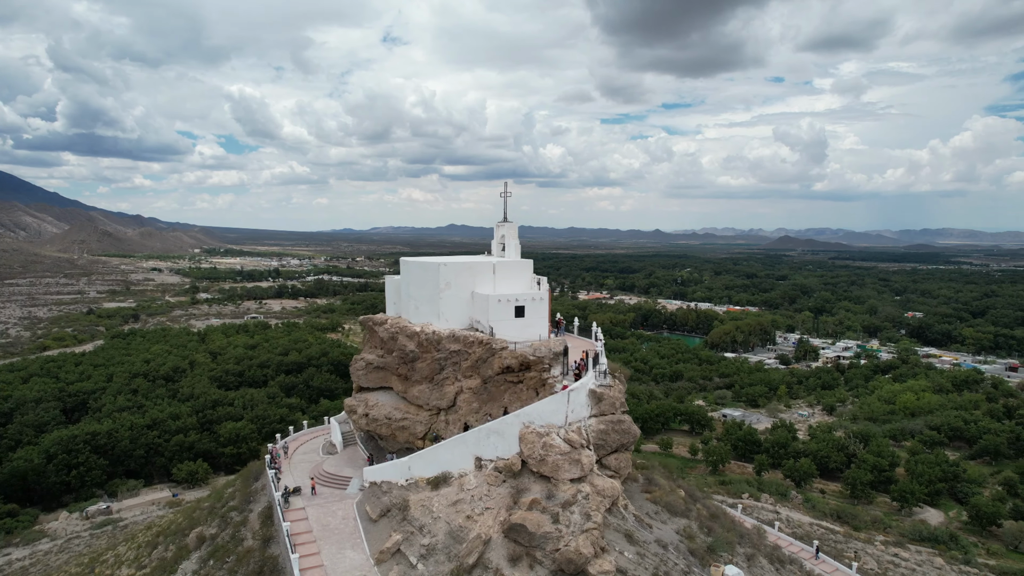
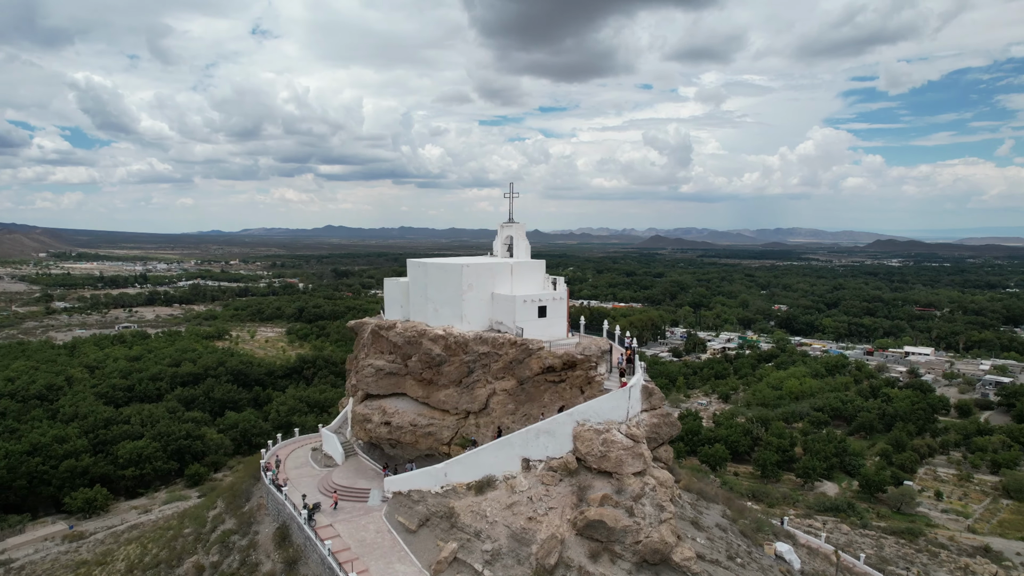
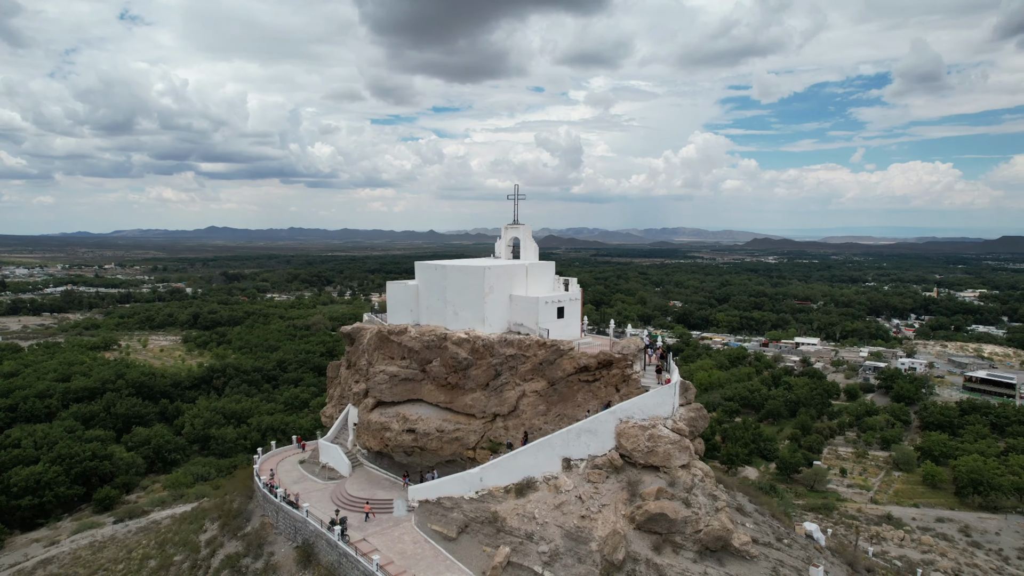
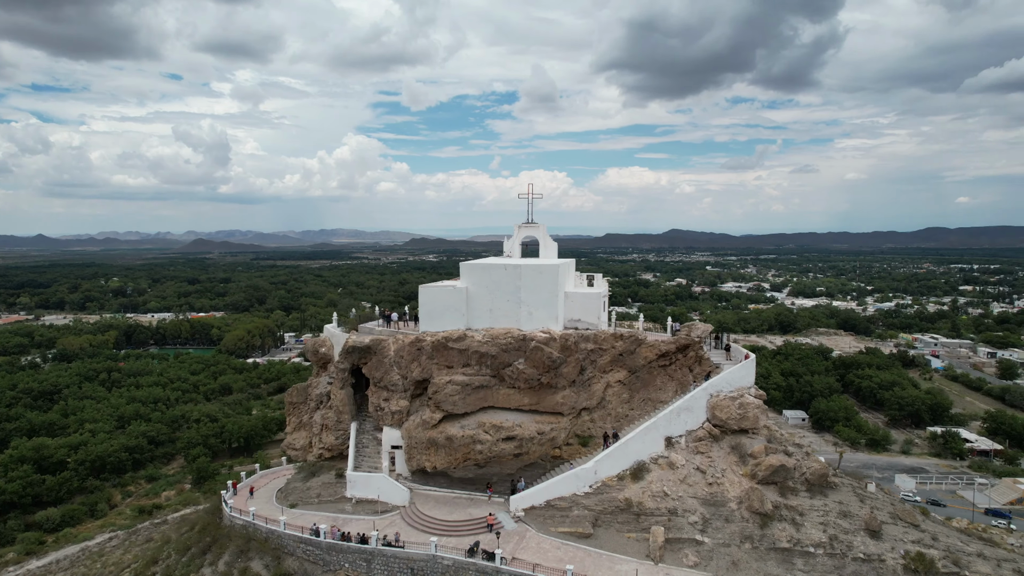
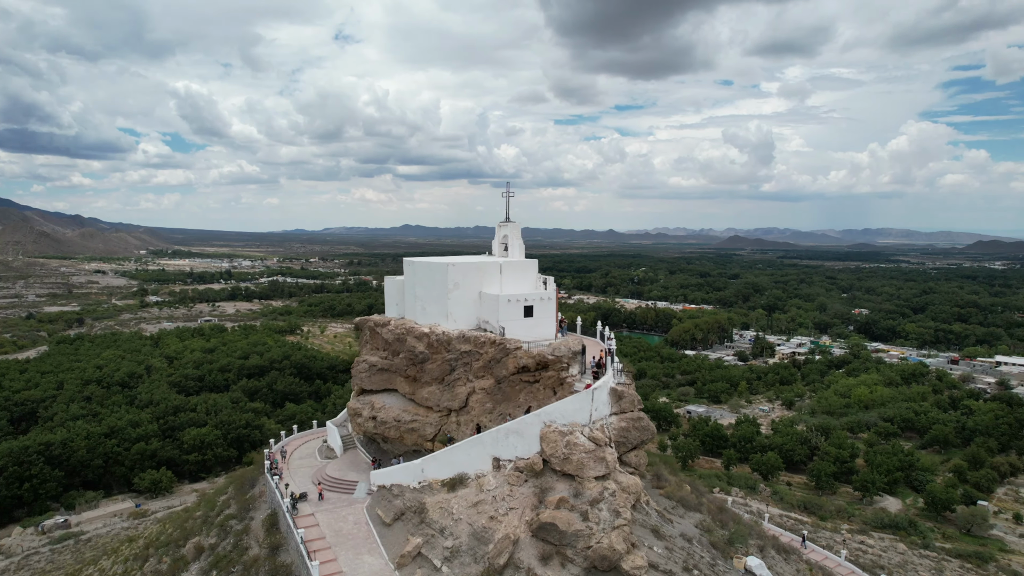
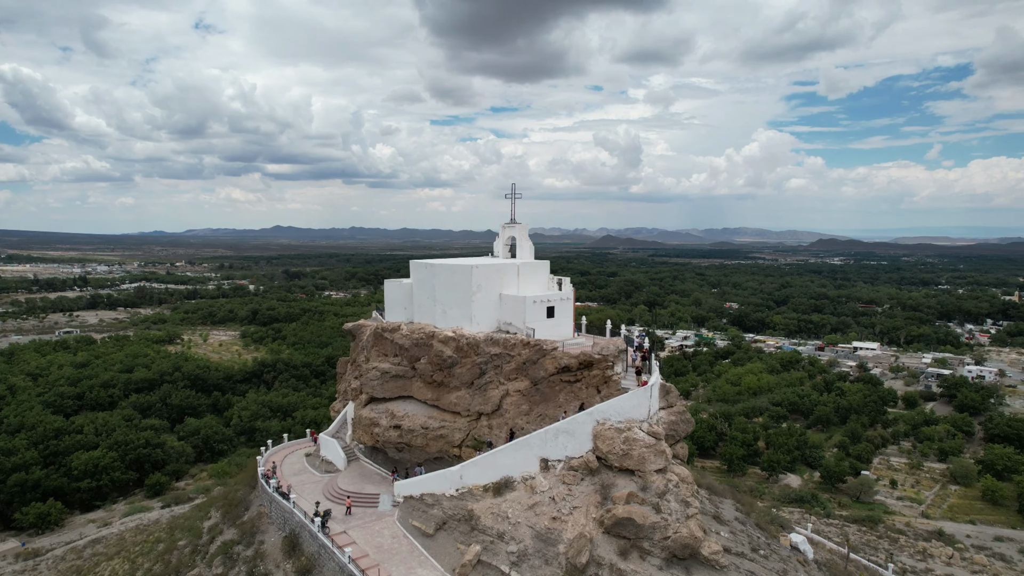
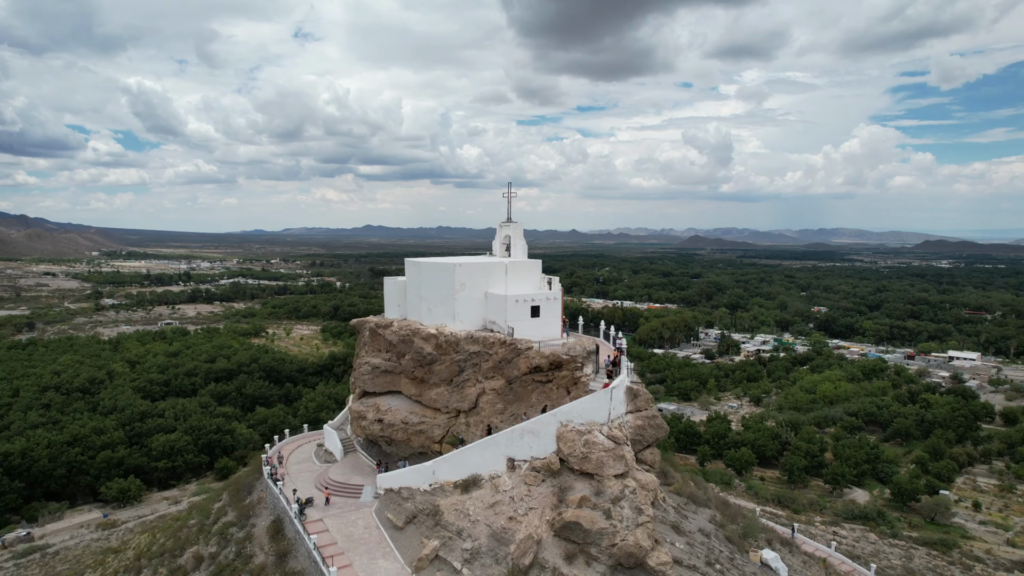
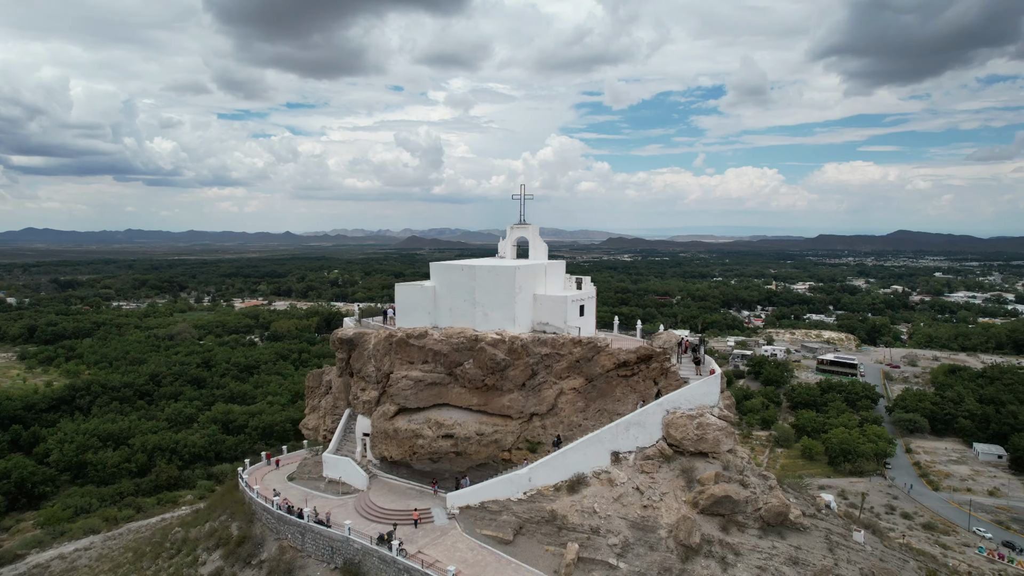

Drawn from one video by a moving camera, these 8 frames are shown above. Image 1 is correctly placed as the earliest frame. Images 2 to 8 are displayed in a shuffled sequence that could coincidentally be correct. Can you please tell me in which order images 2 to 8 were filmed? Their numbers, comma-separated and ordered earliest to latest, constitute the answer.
5, 7, 2, 6, 3, 8, 4
